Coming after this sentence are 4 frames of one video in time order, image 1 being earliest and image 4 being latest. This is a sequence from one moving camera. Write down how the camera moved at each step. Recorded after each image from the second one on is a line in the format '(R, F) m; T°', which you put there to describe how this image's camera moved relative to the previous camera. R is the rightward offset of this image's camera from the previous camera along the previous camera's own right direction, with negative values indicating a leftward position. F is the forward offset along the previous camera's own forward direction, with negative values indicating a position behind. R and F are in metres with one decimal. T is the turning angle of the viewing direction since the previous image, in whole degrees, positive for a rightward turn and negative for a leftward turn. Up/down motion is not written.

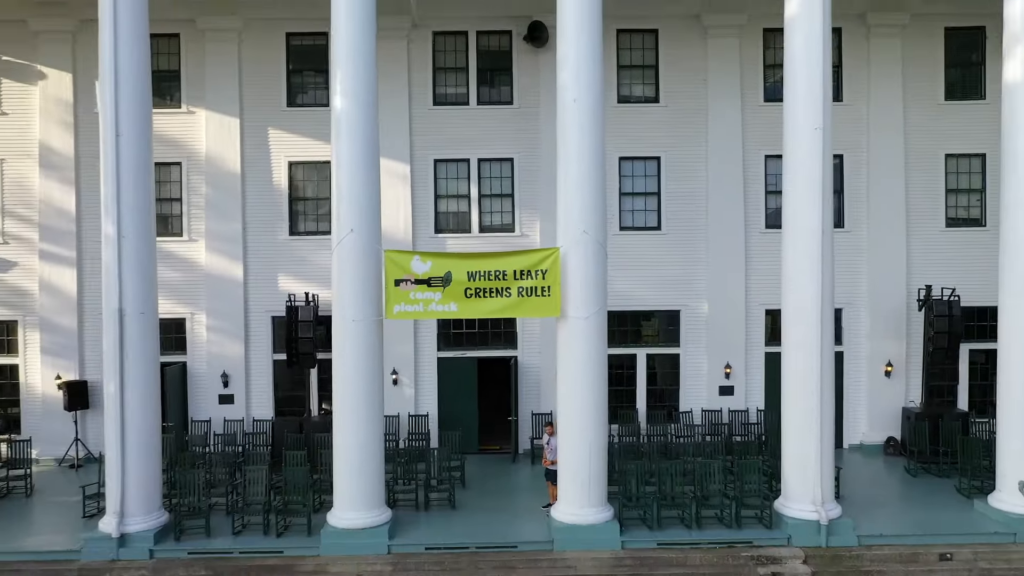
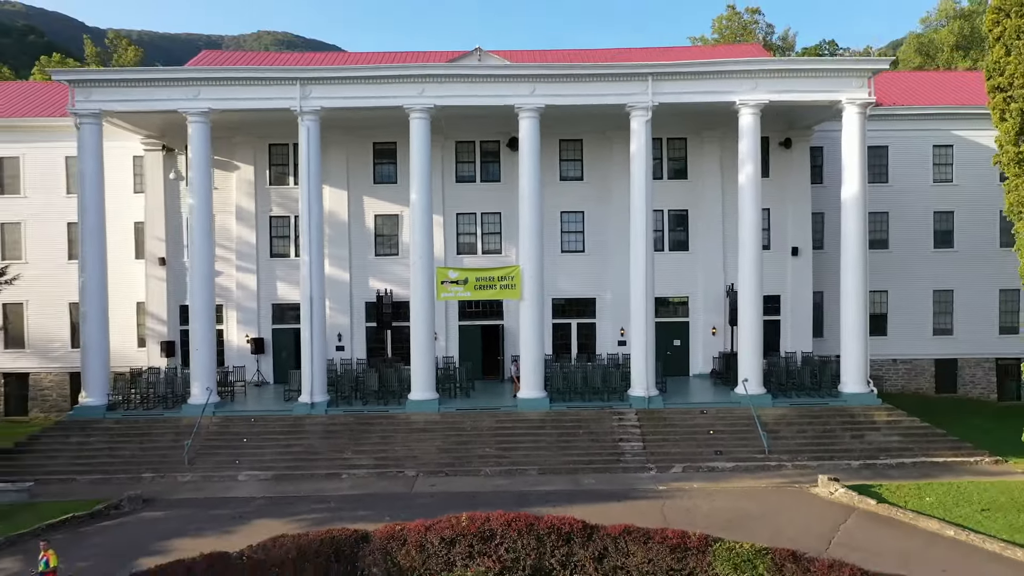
(+0.7, -8.9) m; -1°
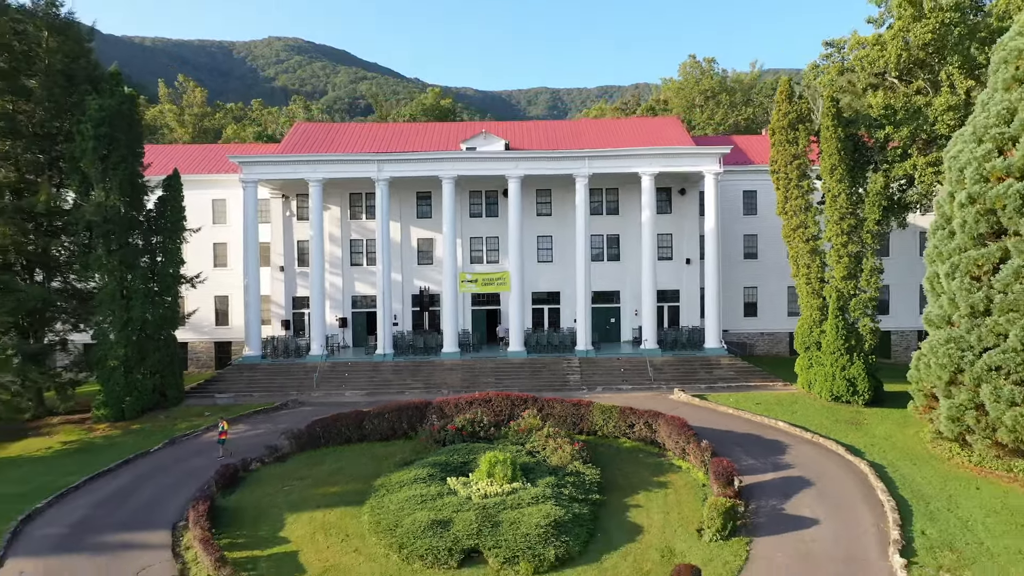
(+0.9, -11.3) m; -1°
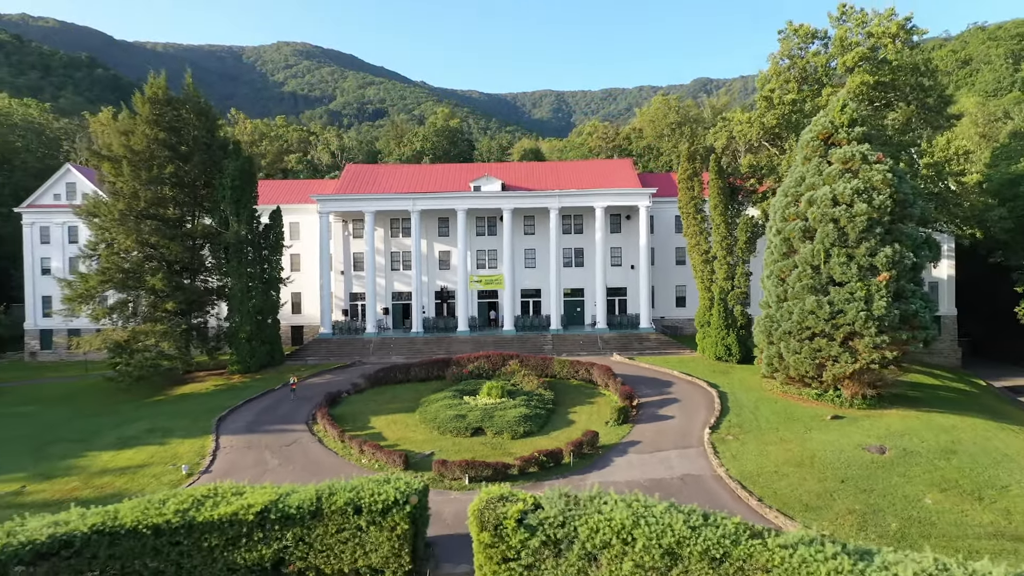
(+1.0, -12.6) m; -1°
